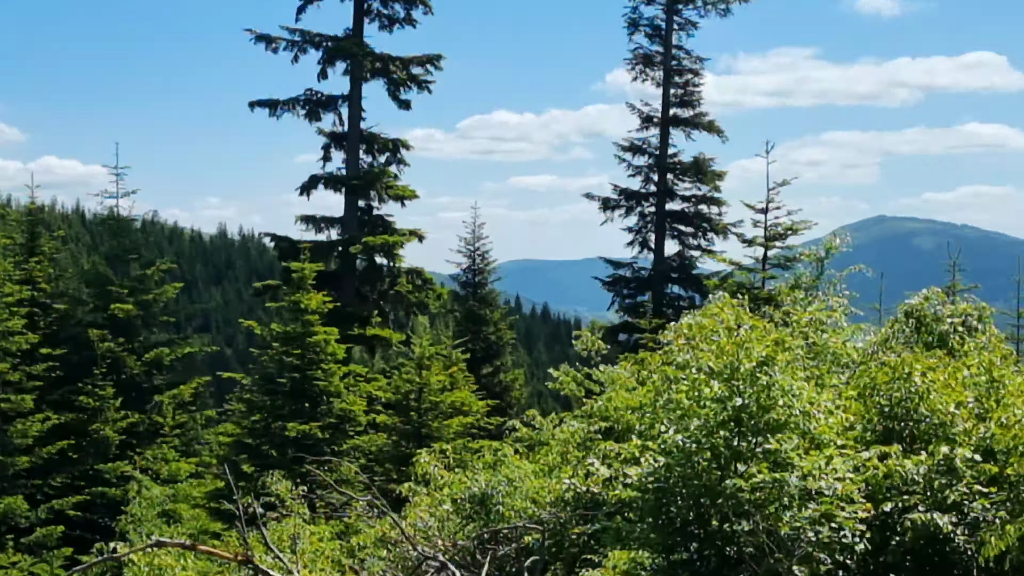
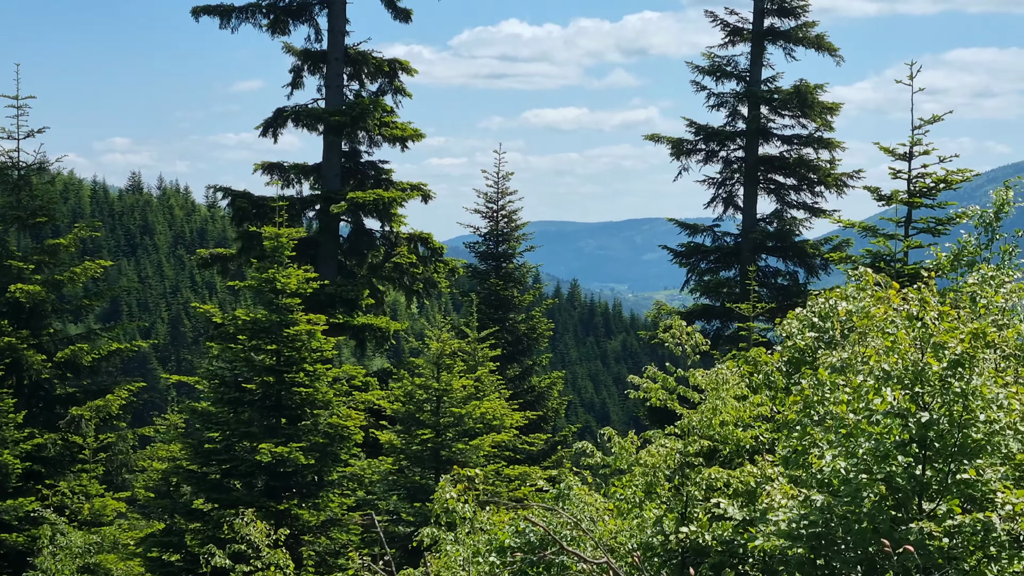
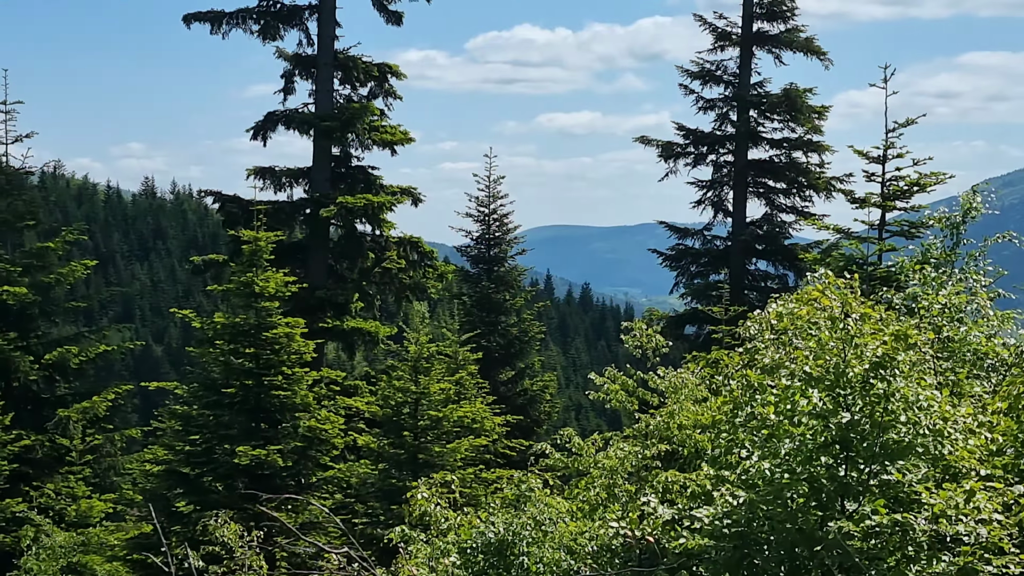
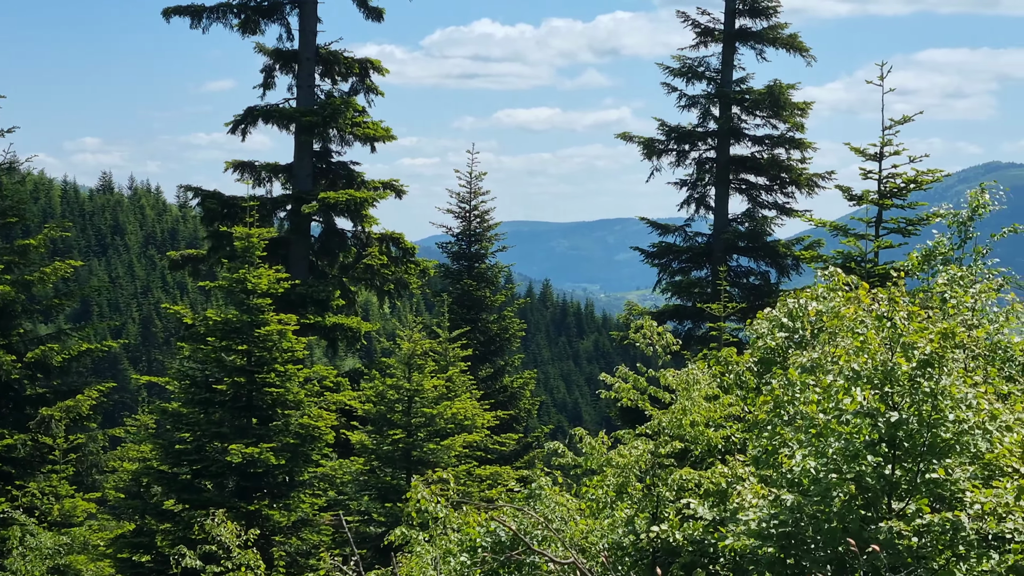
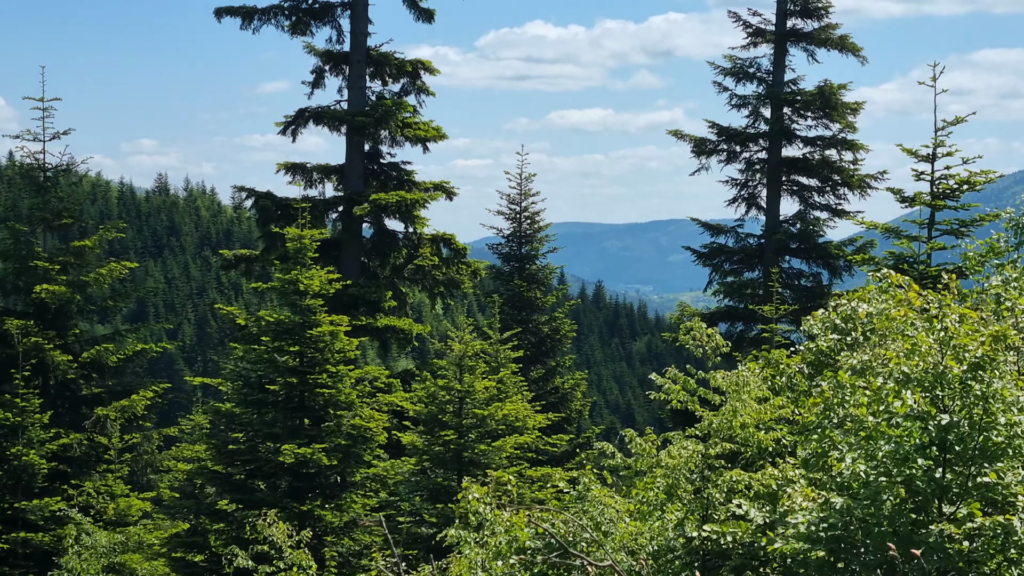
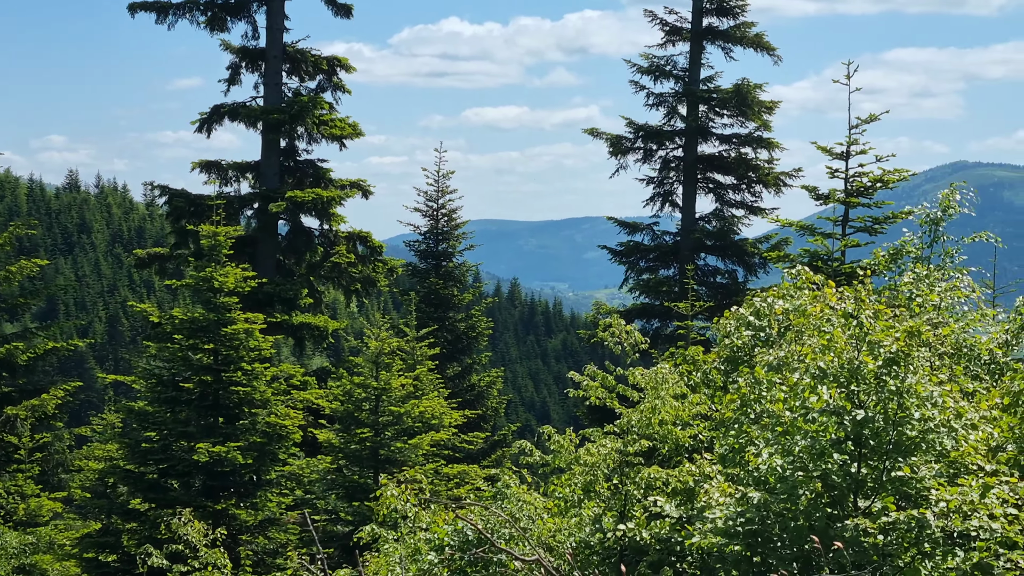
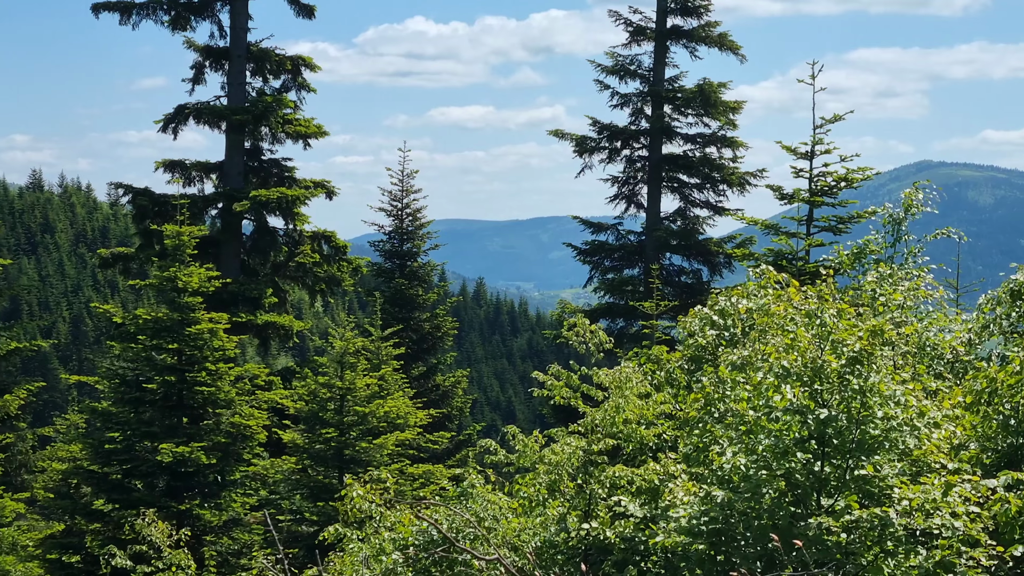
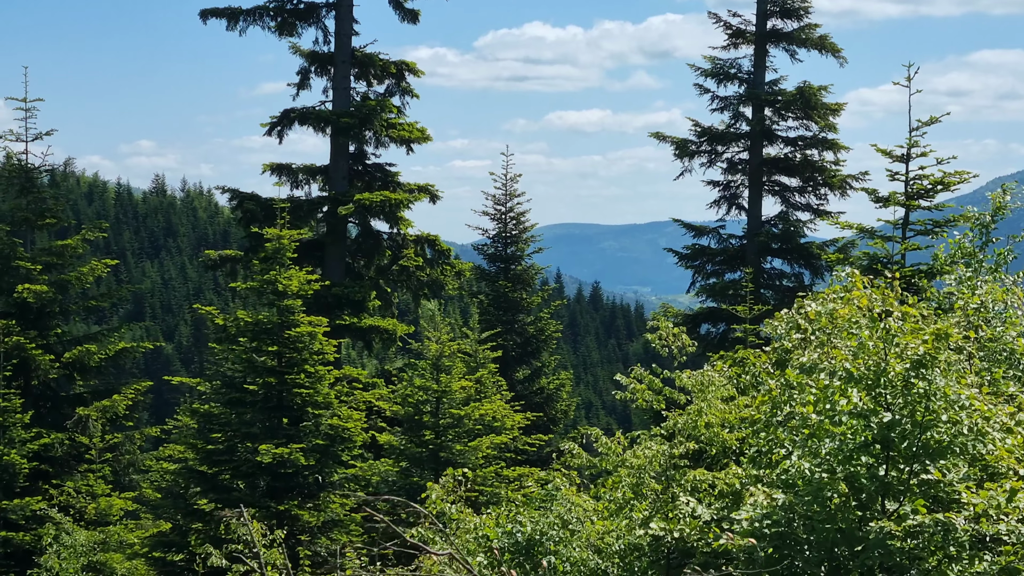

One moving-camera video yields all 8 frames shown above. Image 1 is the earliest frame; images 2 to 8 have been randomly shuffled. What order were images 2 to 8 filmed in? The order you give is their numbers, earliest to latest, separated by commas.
3, 8, 5, 2, 4, 6, 7
